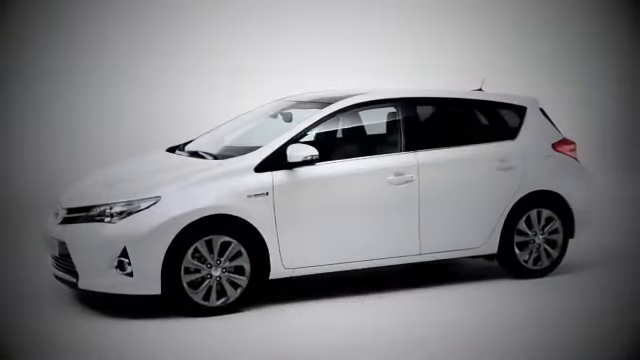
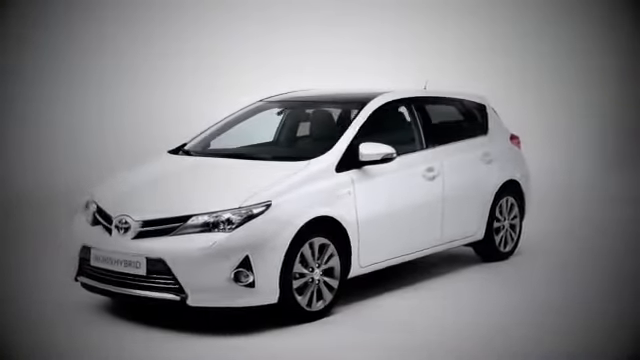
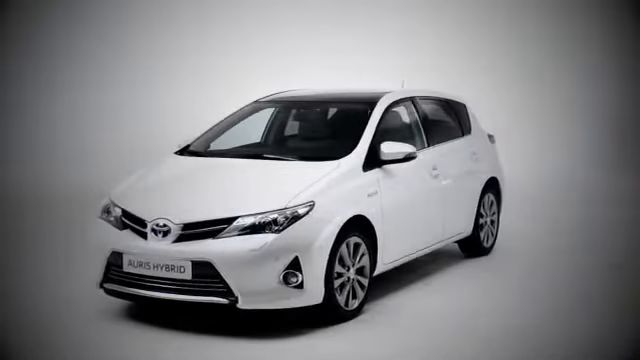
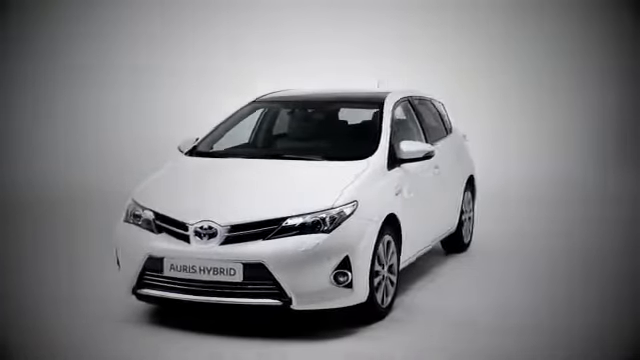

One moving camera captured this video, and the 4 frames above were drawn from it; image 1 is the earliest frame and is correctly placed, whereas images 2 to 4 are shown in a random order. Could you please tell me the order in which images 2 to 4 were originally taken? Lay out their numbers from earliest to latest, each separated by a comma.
2, 3, 4
